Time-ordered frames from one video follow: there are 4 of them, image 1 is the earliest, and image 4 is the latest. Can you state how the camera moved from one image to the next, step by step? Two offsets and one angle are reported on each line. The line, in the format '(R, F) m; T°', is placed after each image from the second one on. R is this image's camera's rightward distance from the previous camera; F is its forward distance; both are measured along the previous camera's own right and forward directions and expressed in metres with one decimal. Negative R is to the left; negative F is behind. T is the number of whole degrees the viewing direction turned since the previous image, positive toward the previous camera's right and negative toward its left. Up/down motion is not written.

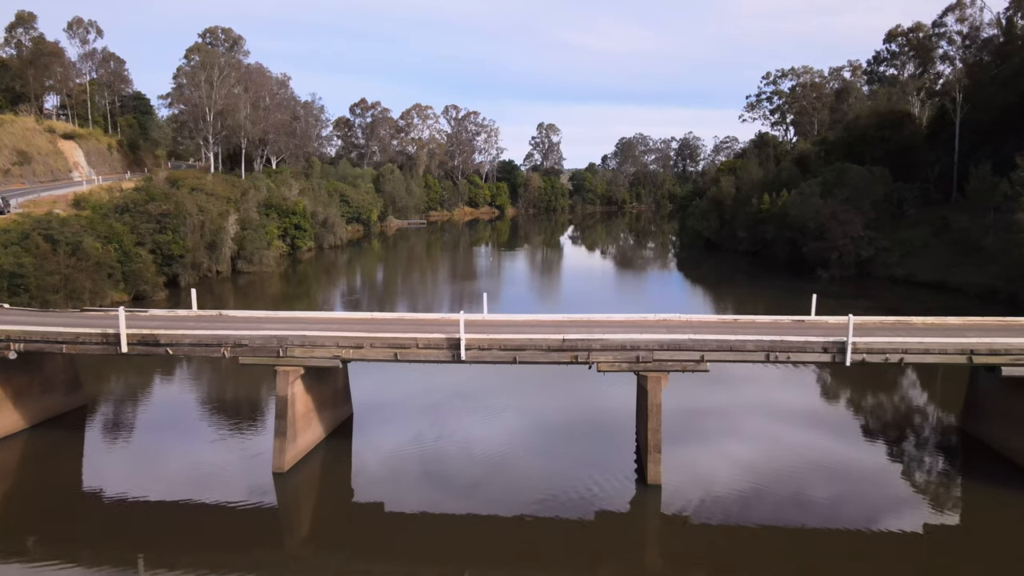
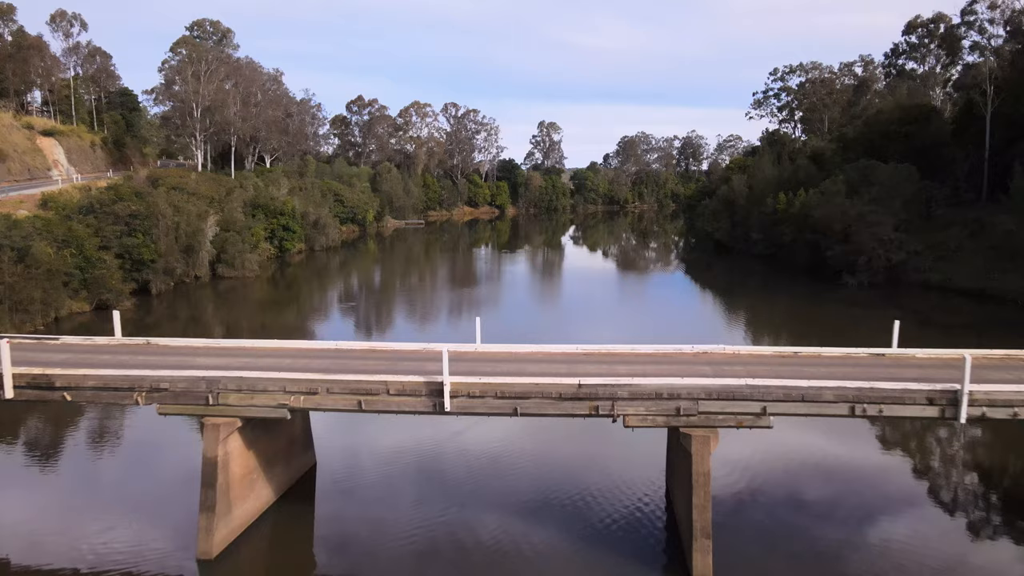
(0.0, +2.4) m; 0°
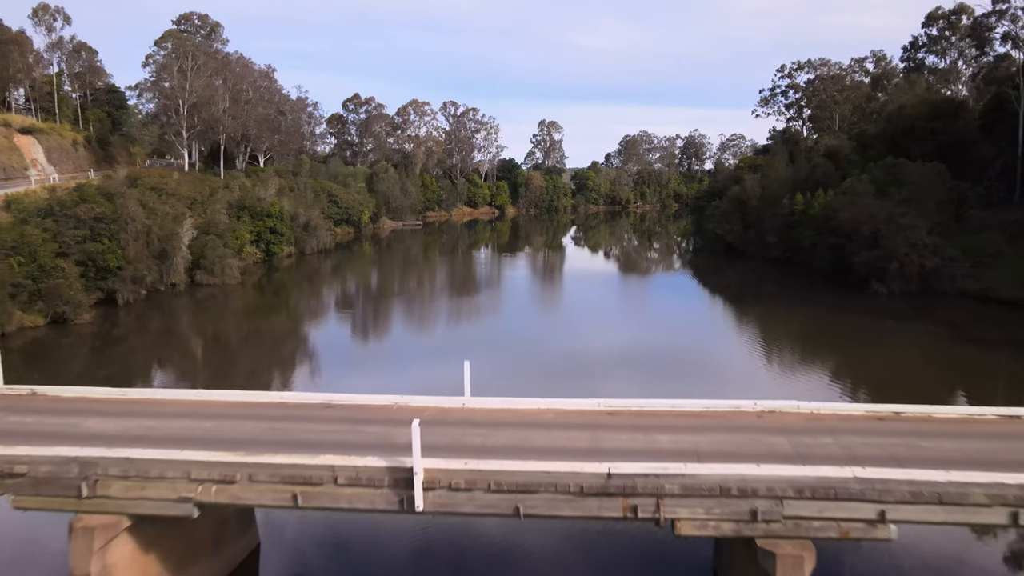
(0.0, +2.4) m; 0°
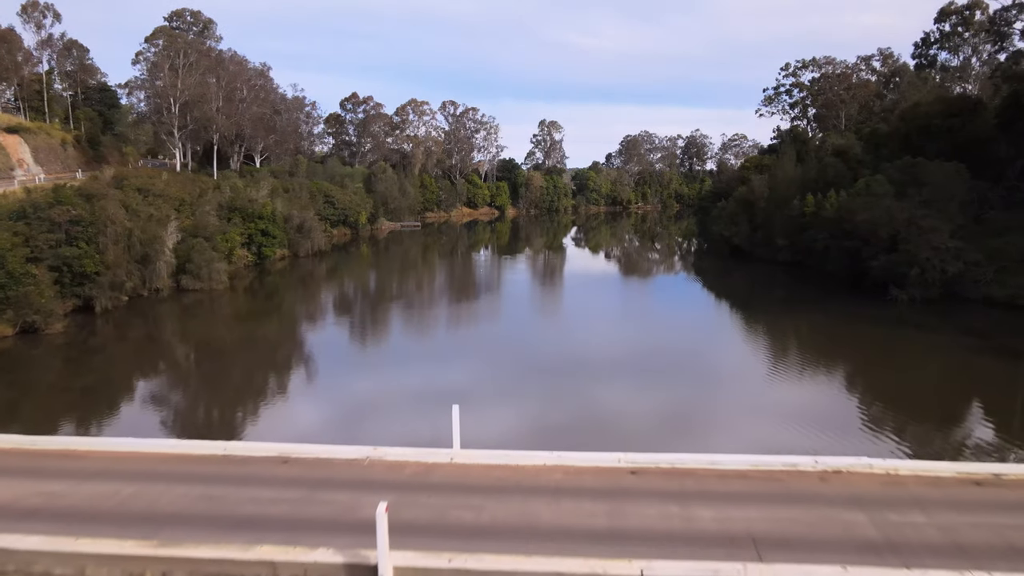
(0.0, +1.4) m; 0°
